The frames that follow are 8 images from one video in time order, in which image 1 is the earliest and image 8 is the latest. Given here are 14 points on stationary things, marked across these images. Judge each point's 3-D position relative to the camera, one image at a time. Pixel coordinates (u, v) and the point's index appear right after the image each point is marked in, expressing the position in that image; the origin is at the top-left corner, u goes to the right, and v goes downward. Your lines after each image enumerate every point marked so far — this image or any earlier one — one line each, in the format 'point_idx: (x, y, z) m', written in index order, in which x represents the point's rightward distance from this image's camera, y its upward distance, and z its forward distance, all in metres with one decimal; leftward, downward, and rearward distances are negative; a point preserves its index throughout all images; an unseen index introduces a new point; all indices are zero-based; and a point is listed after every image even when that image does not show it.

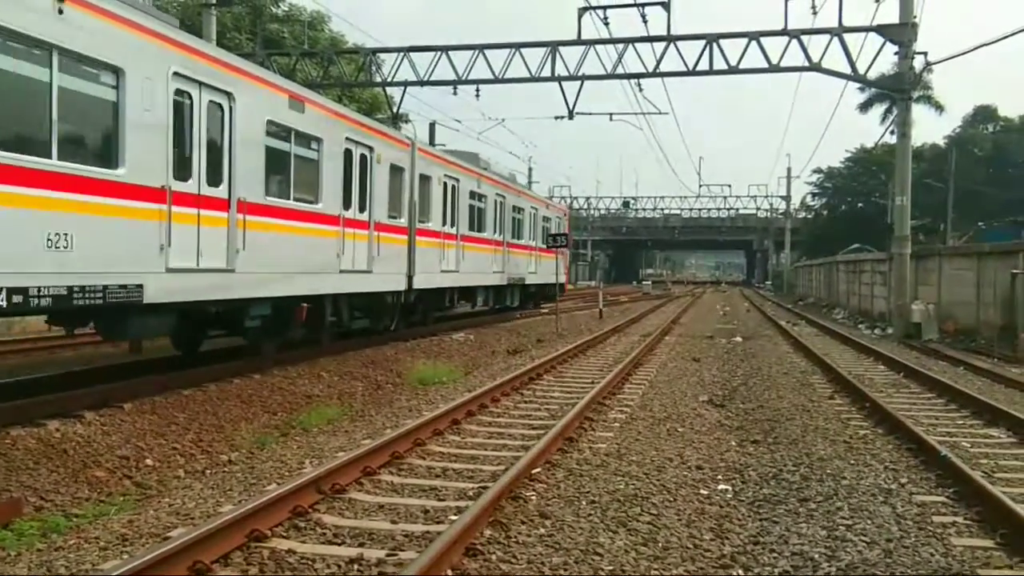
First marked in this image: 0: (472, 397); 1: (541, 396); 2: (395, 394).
0: (-0.5, -1.3, +12.3) m
1: (+0.3, -1.3, +12.7) m
2: (-1.4, -1.2, +12.5) m
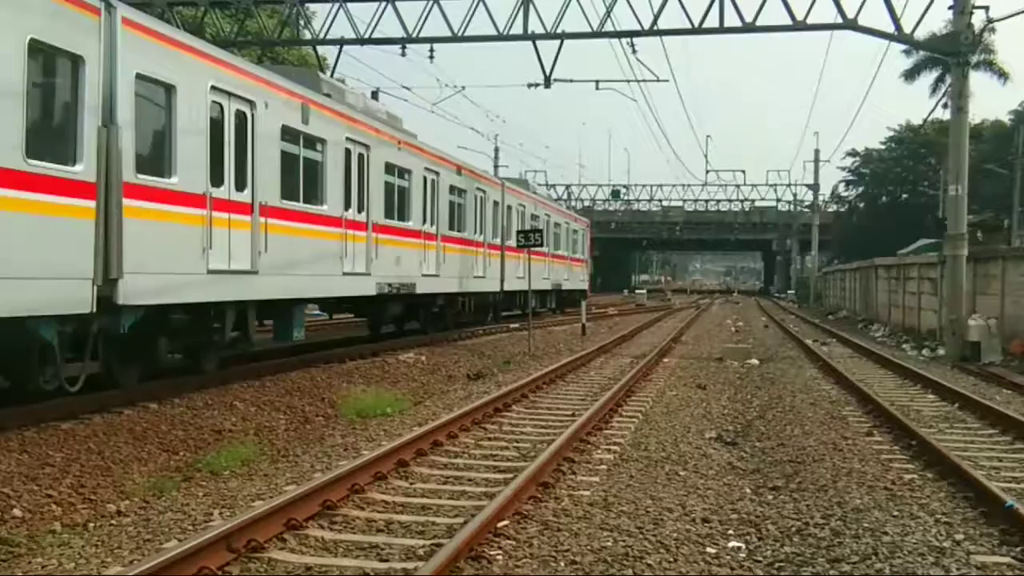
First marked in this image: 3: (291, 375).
0: (-0.8, -1.4, +10.0) m
1: (0.0, -1.4, +10.5) m
2: (-1.8, -1.3, +10.2) m
3: (-2.5, -0.9, +12.1) m
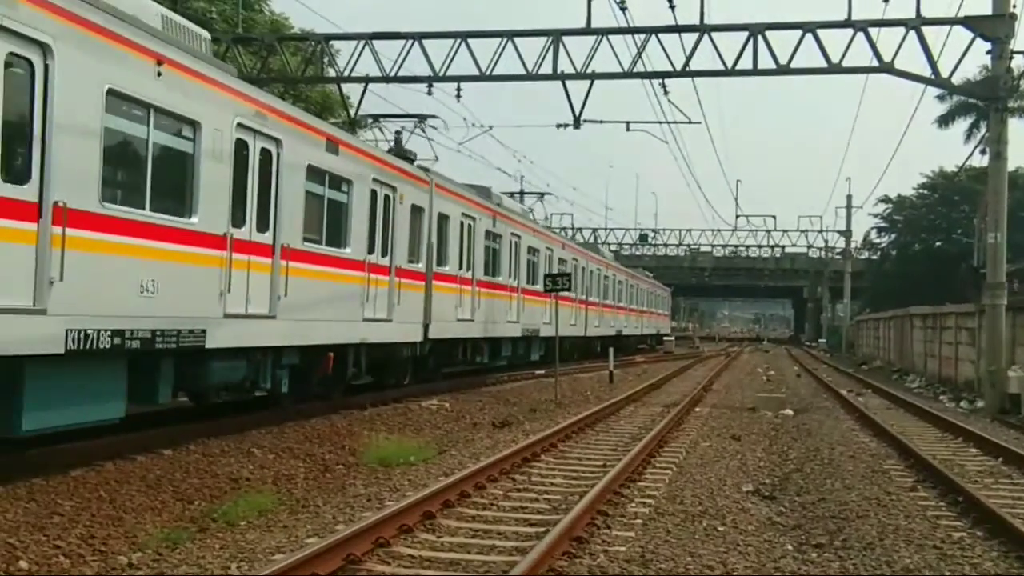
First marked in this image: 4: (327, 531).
0: (-0.6, -1.8, +9.6) m
1: (+0.2, -1.8, +10.0) m
2: (-1.6, -1.7, +9.7) m
3: (-2.4, -1.4, +11.6) m
4: (-1.4, -1.9, +8.3) m
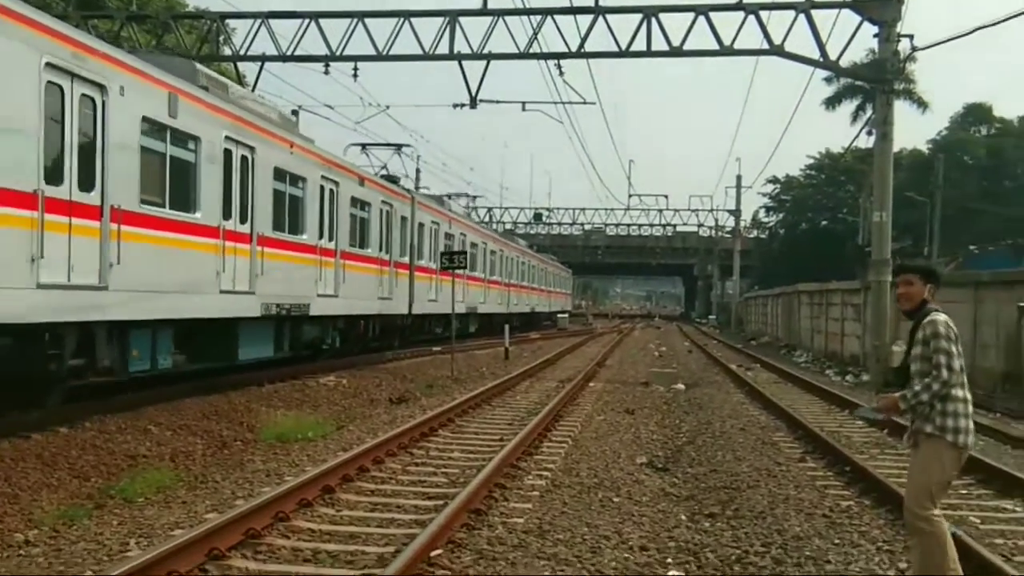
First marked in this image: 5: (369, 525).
0: (-1.5, -1.6, +9.6) m
1: (-0.7, -1.6, +10.1) m
2: (-2.5, -1.5, +9.7) m
3: (-3.4, -1.2, +11.5) m
4: (-2.2, -1.7, +8.3) m
5: (-1.1, -1.9, +8.5) m
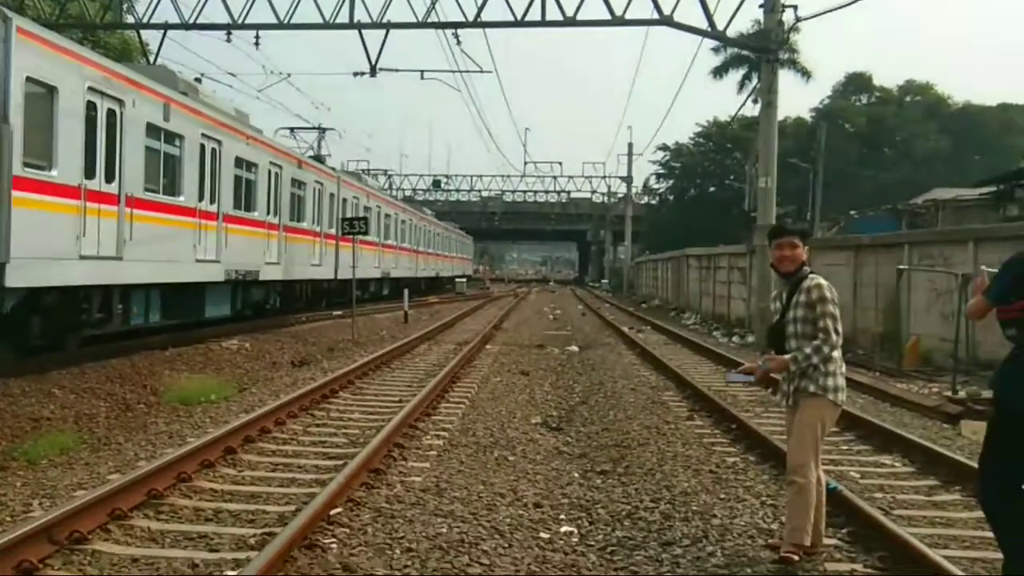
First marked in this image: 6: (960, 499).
0: (-2.5, -1.3, +9.9) m
1: (-1.7, -1.3, +10.4) m
2: (-3.4, -1.2, +10.0) m
3: (-4.4, -0.8, +11.8) m
4: (-3.2, -1.5, +8.6) m
5: (-2.1, -1.6, +8.8) m
6: (+3.7, -1.7, +8.8) m
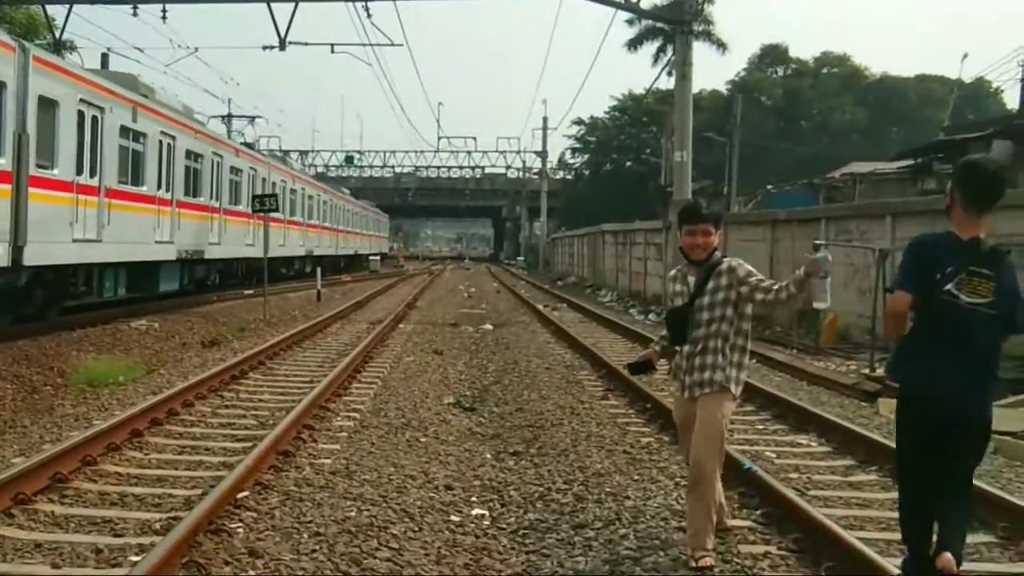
0: (-3.3, -1.1, +9.7) m
1: (-2.5, -1.1, +10.2) m
2: (-4.2, -1.0, +9.8) m
3: (-5.2, -0.6, +11.6) m
4: (-4.0, -1.3, +8.4) m
5: (-2.8, -1.5, +8.6) m
6: (+2.9, -1.5, +8.6) m
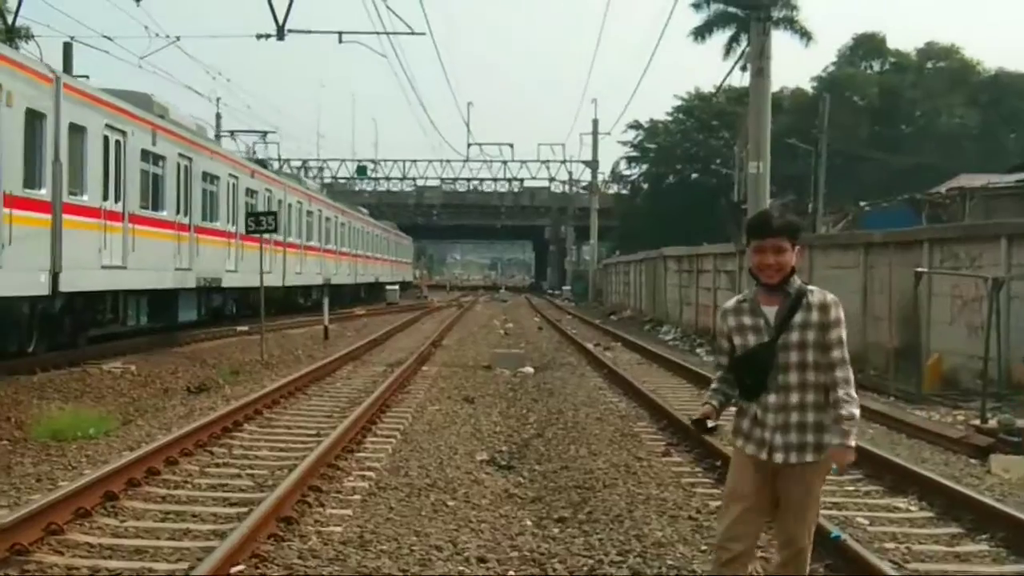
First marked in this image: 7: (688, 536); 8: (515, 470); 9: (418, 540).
0: (-2.9, -1.3, +8.2) m
1: (-2.2, -1.4, +8.7) m
2: (-3.9, -1.3, +8.2) m
3: (-4.9, -0.9, +10.0) m
4: (-3.6, -1.6, +6.9) m
5: (-2.5, -1.8, +7.1) m
6: (+3.3, -1.8, +7.2) m
7: (+1.2, -1.8, +7.3) m
8: (+0.1, -1.5, +8.6) m
9: (-0.7, -1.8, +7.2) m
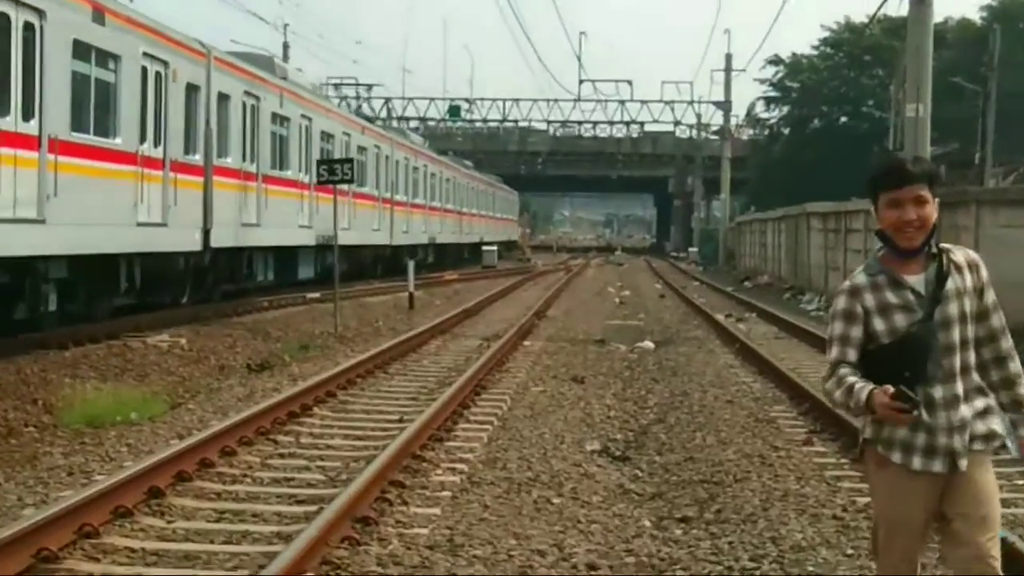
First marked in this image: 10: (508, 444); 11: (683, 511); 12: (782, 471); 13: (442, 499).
0: (-2.1, -1.1, +6.9) m
1: (-1.4, -1.1, +7.5) m
2: (-3.1, -1.0, +7.0) m
3: (-4.1, -0.6, +8.7) m
4: (-2.8, -1.3, +5.6) m
5: (-1.7, -1.5, +5.9) m
6: (+4.1, -1.6, +6.1) m
7: (+2.0, -1.5, +6.2) m
8: (+0.8, -1.2, +7.5) m
9: (+0.1, -1.5, +6.1) m
10: (0.0, -1.1, +7.7) m
11: (+1.1, -1.4, +6.7) m
12: (+1.8, -1.2, +7.3) m
13: (-0.4, -1.3, +6.8) m
